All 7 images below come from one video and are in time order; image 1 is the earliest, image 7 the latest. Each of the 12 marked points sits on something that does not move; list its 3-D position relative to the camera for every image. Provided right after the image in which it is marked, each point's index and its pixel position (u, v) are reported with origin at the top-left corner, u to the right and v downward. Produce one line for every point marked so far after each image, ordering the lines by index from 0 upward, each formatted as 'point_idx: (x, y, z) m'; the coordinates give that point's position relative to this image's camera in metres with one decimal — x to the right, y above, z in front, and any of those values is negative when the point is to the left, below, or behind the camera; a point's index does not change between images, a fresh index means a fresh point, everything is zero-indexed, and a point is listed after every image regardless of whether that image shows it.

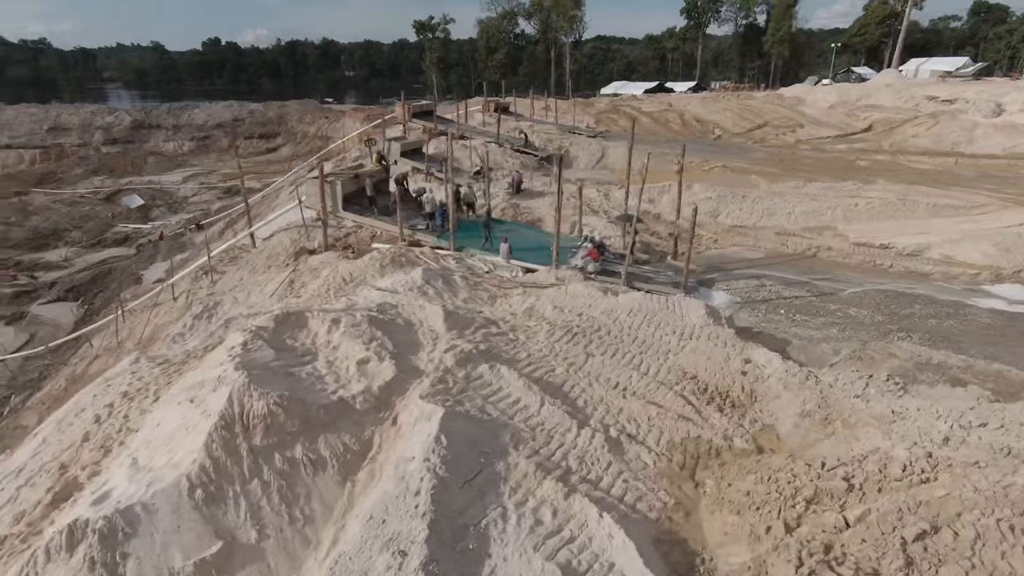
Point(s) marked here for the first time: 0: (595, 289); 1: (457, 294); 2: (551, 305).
0: (+2.2, 0.0, +13.9) m
1: (-1.5, -0.2, +13.4) m
2: (+1.0, -0.5, +13.0) m
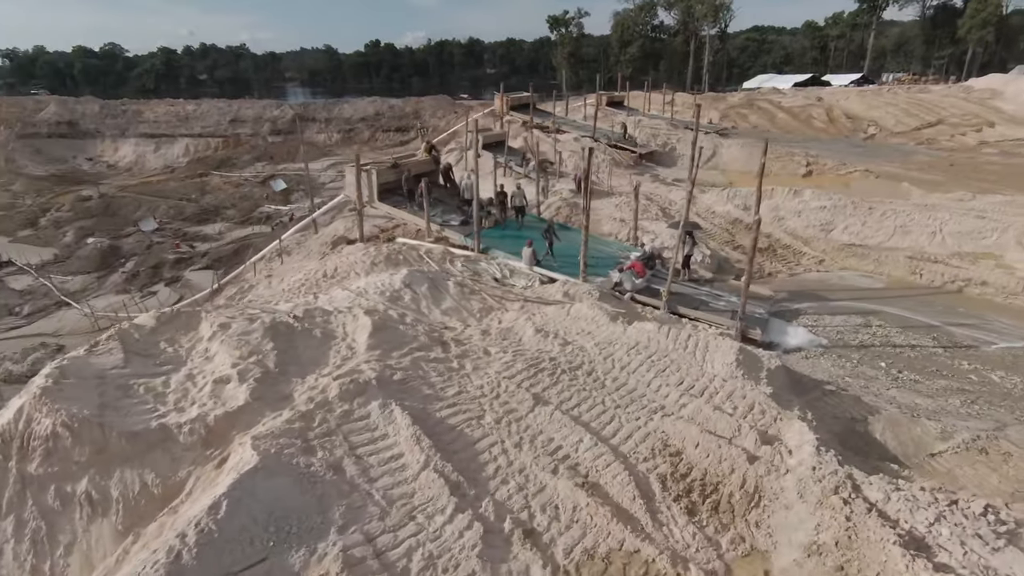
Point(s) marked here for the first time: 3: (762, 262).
0: (+2.0, -0.5, +11.2) m
1: (-1.7, -0.4, +11.6) m
2: (+0.5, -0.9, +10.6) m
3: (+9.1, +0.9, +18.8) m
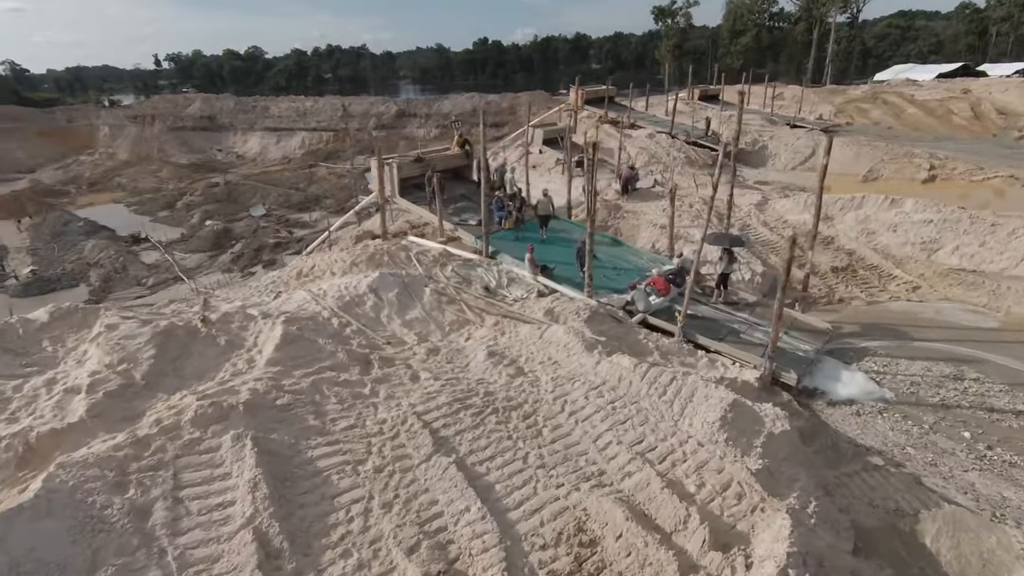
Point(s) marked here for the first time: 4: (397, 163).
0: (+1.2, -0.9, +9.4) m
1: (-2.3, -0.5, +10.5) m
2: (-0.3, -1.2, +9.1) m
3: (+9.7, +0.1, +15.5) m
4: (-3.9, +4.2, +17.4) m
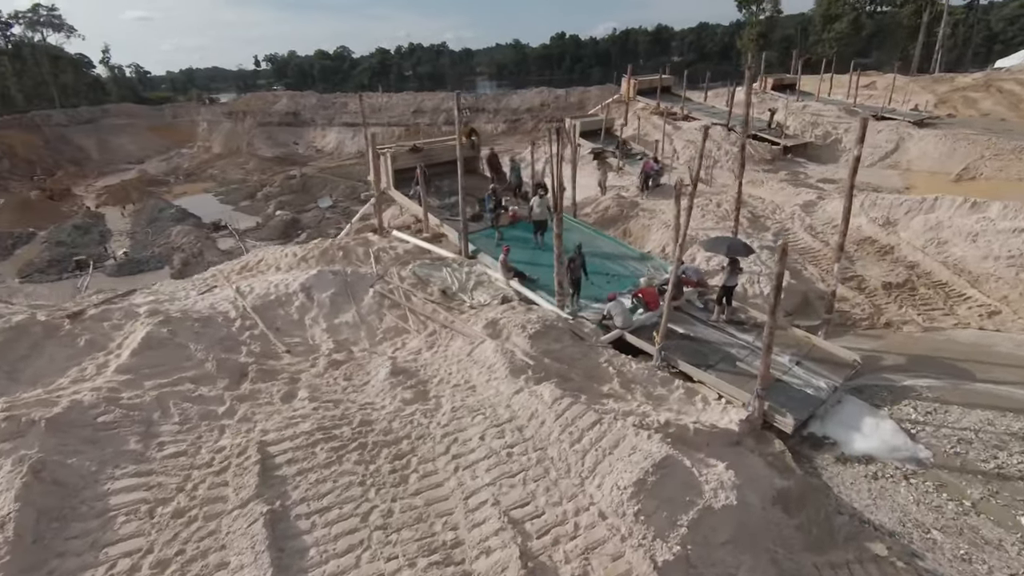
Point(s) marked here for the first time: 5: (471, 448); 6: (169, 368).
0: (0.0, -1.1, +7.9) m
1: (-3.4, -0.5, +9.4) m
2: (-1.6, -1.3, +7.8) m
3: (+9.2, -0.4, +12.8) m
4: (-3.9, +4.3, +16.4) m
5: (-0.5, -1.9, +6.2) m
6: (-4.6, -1.1, +6.8) m
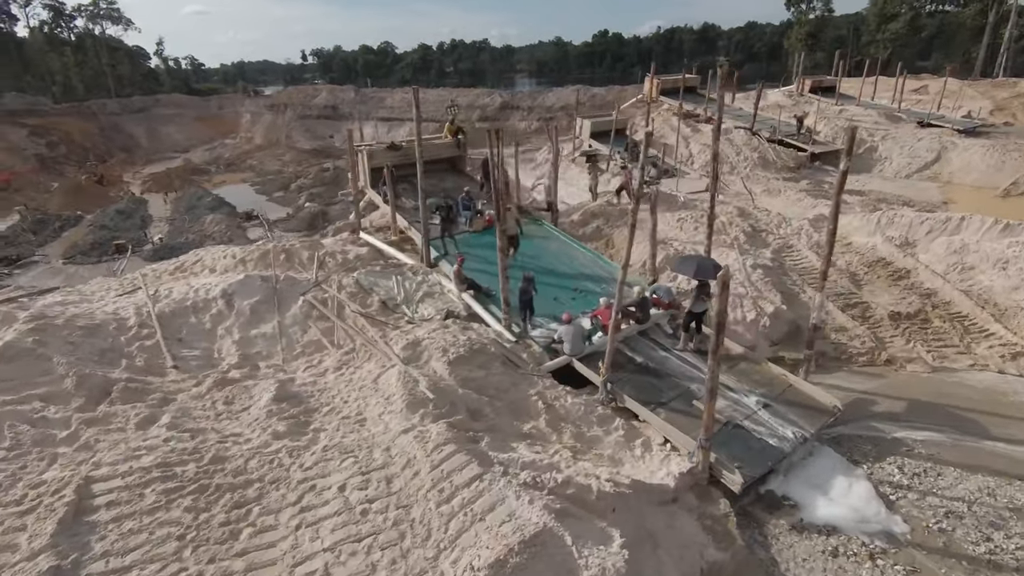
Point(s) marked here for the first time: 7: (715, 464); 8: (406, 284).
0: (-1.4, -1.4, +7.0) m
1: (-4.6, -0.7, +8.7) m
2: (-2.9, -1.5, +7.0) m
3: (+8.2, -1.1, +11.3) m
4: (-4.4, +4.2, +15.7) m
5: (-2.0, -2.2, +5.4) m
6: (-5.9, -1.2, +6.2) m
7: (+2.9, -2.5, +7.3) m
8: (-2.3, +0.1, +10.9) m
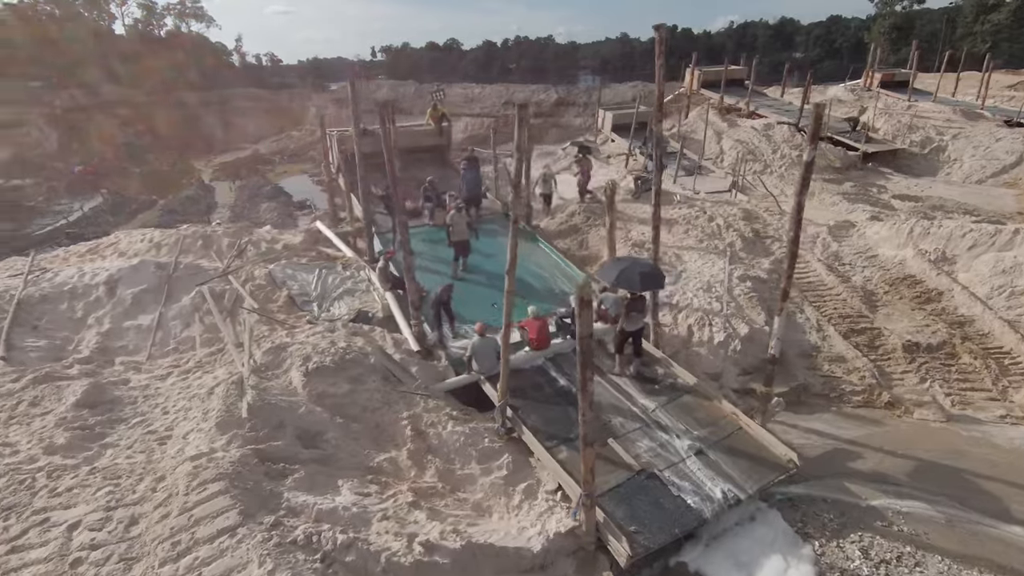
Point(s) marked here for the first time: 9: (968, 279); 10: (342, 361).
0: (-3.2, -1.3, +5.9) m
1: (-6.1, -0.5, +8.0) m
2: (-4.8, -1.3, +6.1) m
3: (+6.8, -1.5, +9.1) m
4: (-5.0, +4.4, +14.9) m
5: (-4.0, -2.1, +4.4) m
6: (-7.8, -0.9, +5.6) m
7: (+1.1, -2.7, +5.8) m
8: (-3.6, +0.2, +9.9) m
9: (+9.9, +0.2, +11.0) m
10: (-2.3, -1.1, +7.0) m
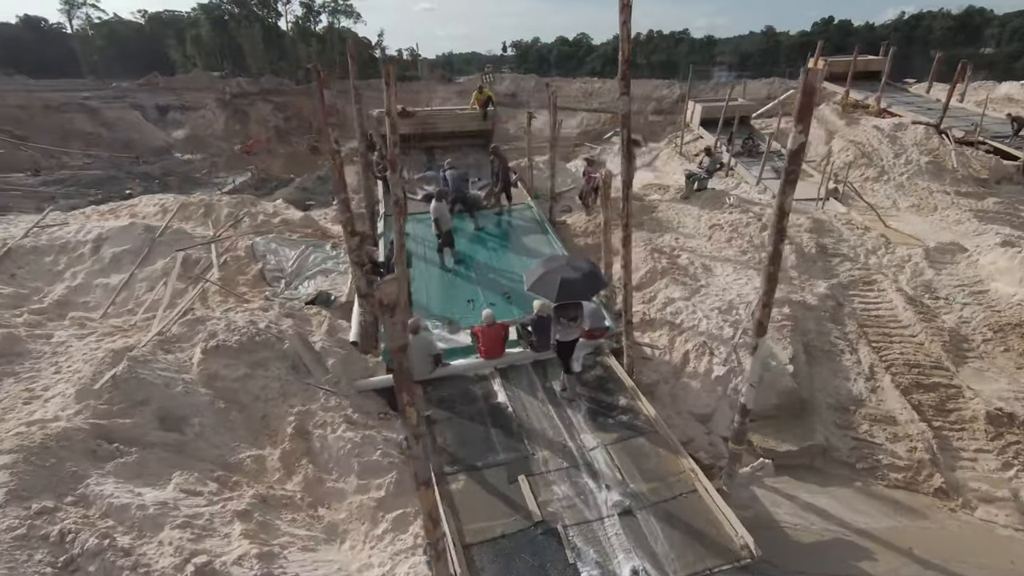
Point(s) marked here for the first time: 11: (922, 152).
0: (-4.5, -0.9, +5.7) m
1: (-6.8, +0.2, +8.3) m
2: (-5.9, -0.8, +6.1) m
3: (+5.9, -2.1, +6.8) m
4: (-3.8, +4.9, +14.7) m
5: (-5.6, -1.7, +4.3) m
6: (-8.9, 0.0, +6.4) m
7: (-0.5, -2.7, +4.7) m
8: (-3.8, +0.6, +9.7) m
9: (+9.5, -0.7, +7.9) m
10: (-3.3, -0.8, +6.5) m
11: (+15.0, +5.2, +19.2) m
